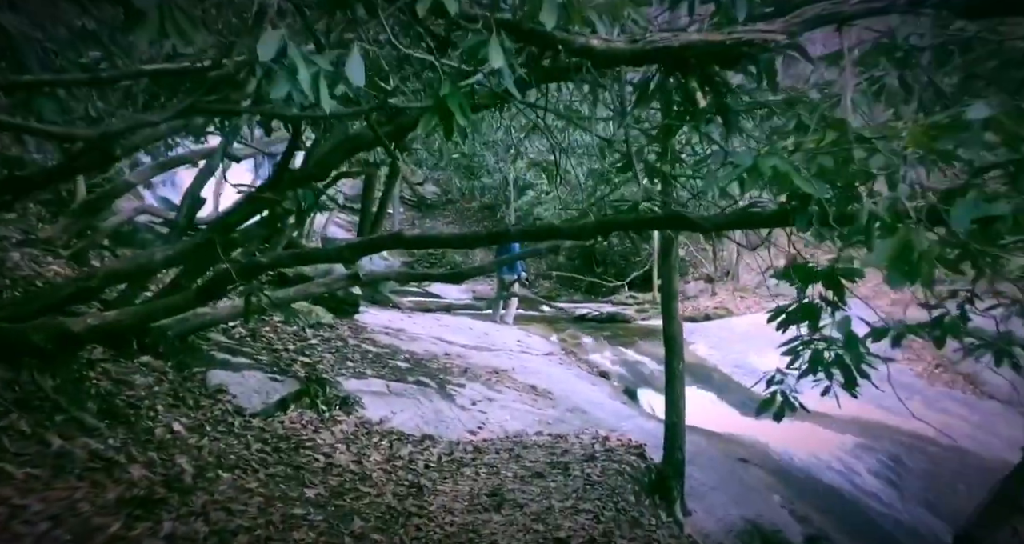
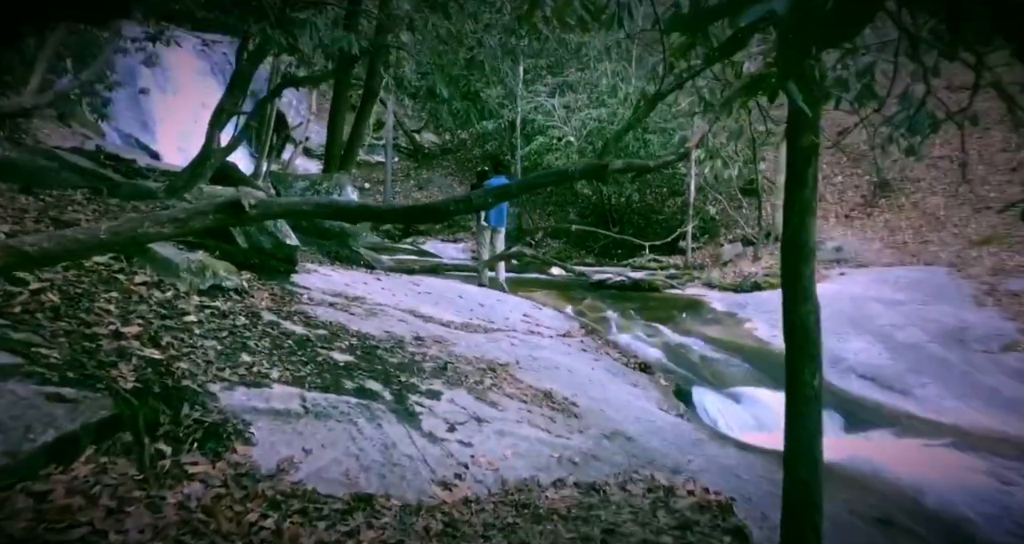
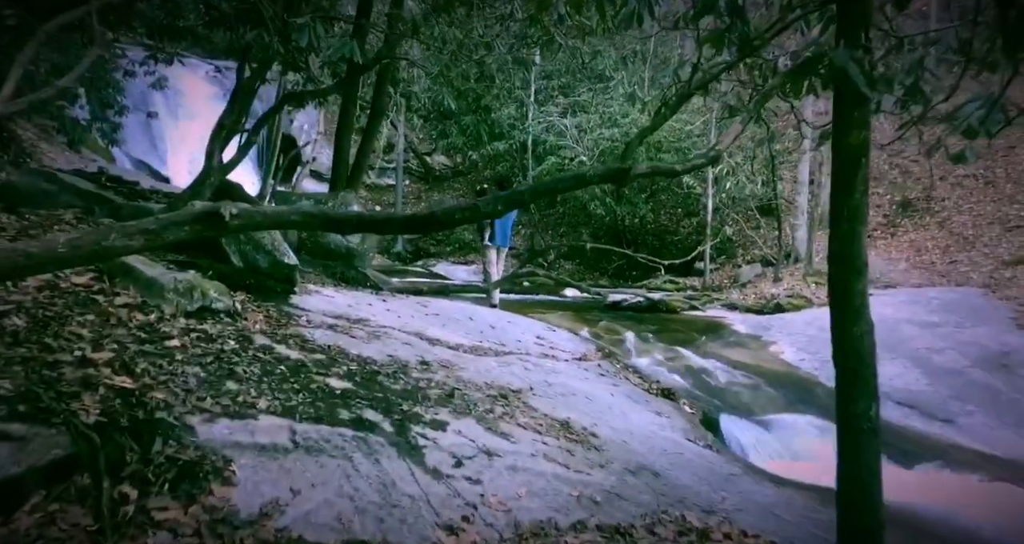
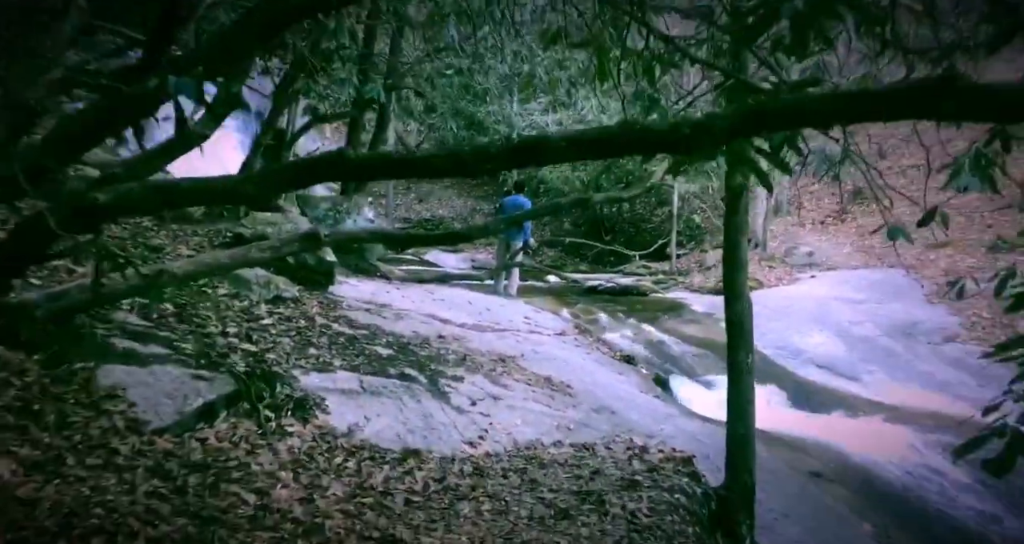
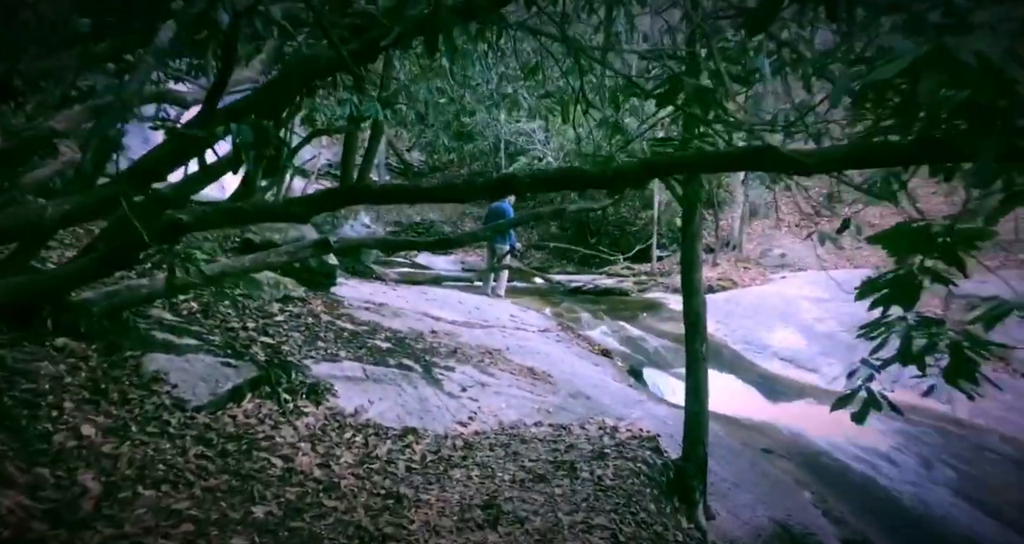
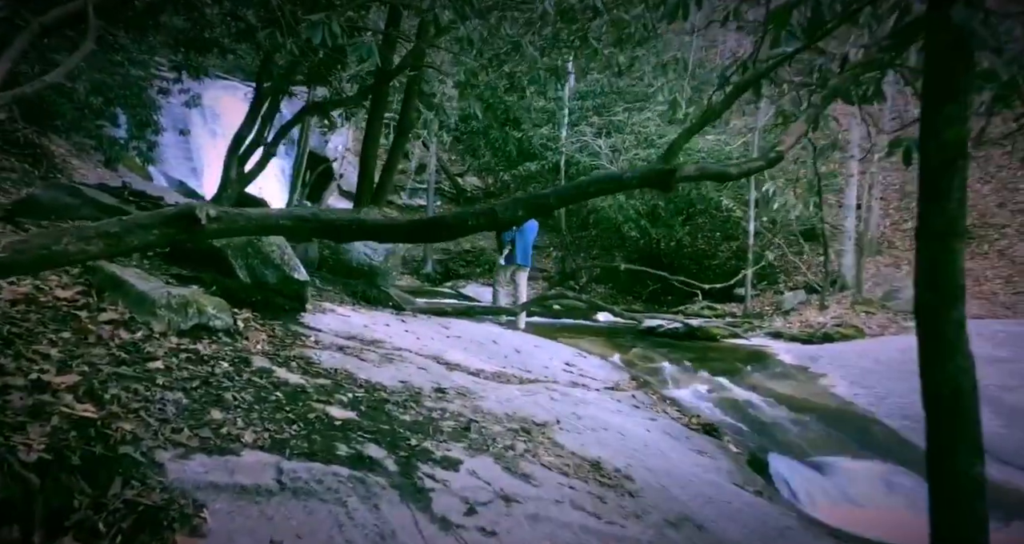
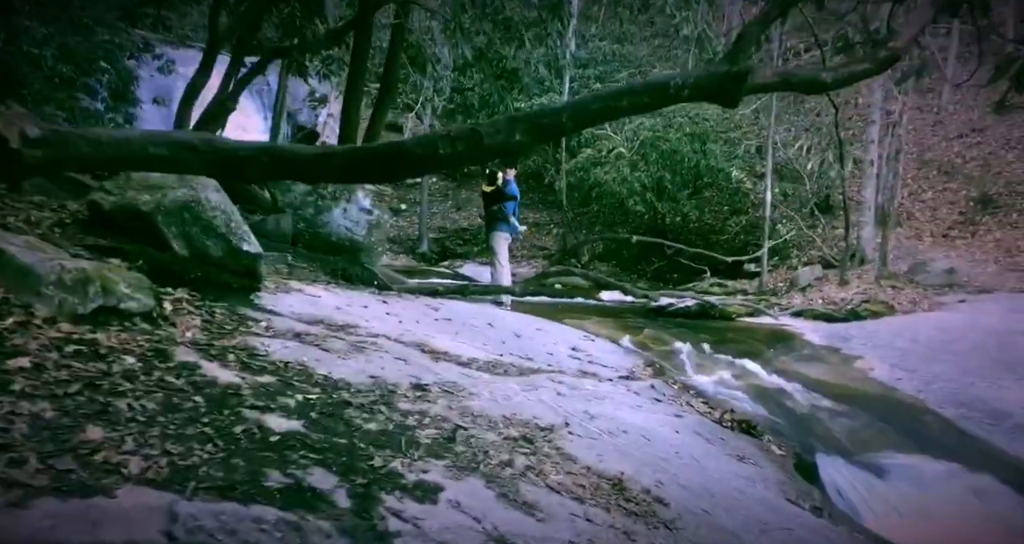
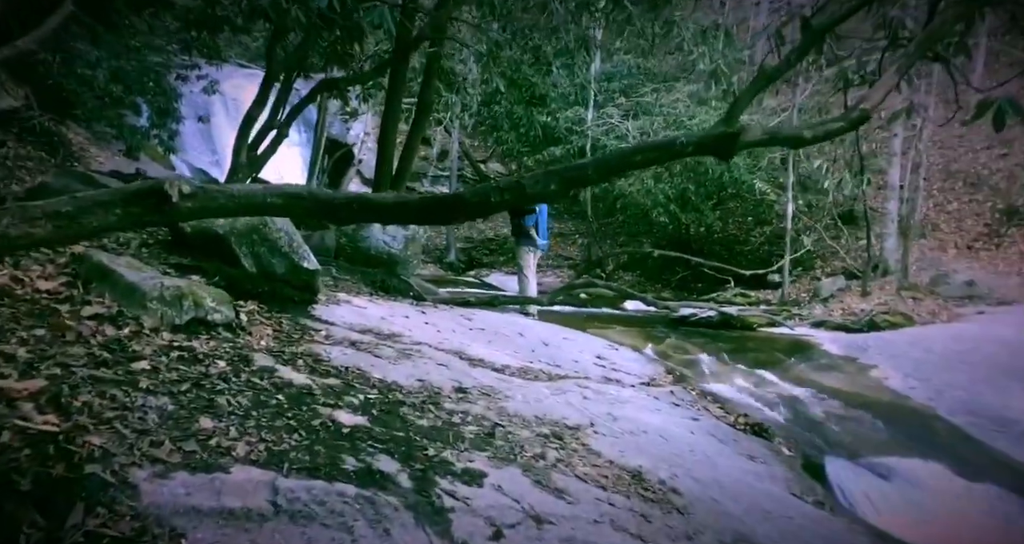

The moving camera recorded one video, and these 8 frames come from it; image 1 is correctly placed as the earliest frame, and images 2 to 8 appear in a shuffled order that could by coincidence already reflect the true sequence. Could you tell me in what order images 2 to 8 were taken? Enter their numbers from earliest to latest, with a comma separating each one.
5, 4, 2, 3, 6, 8, 7
